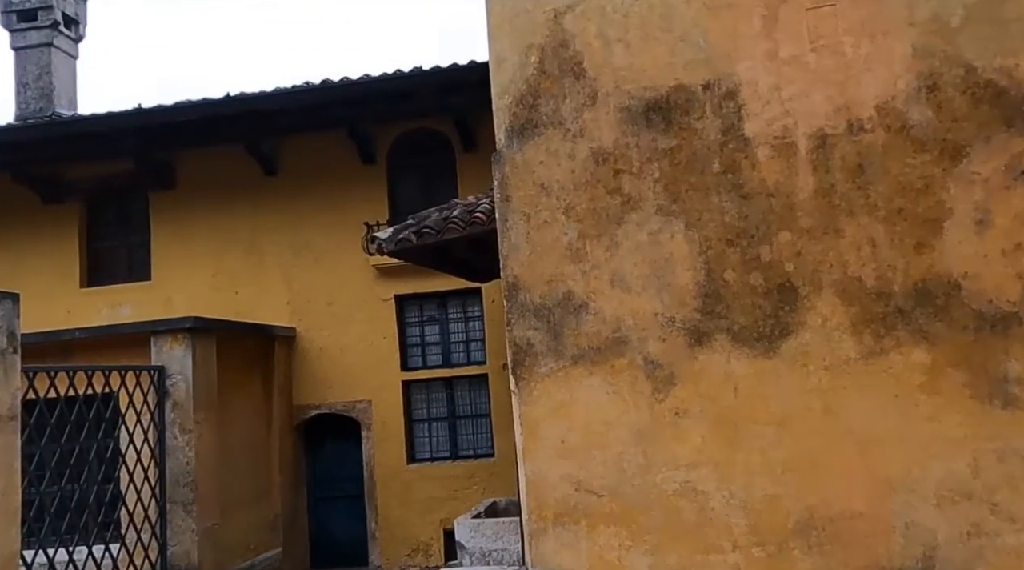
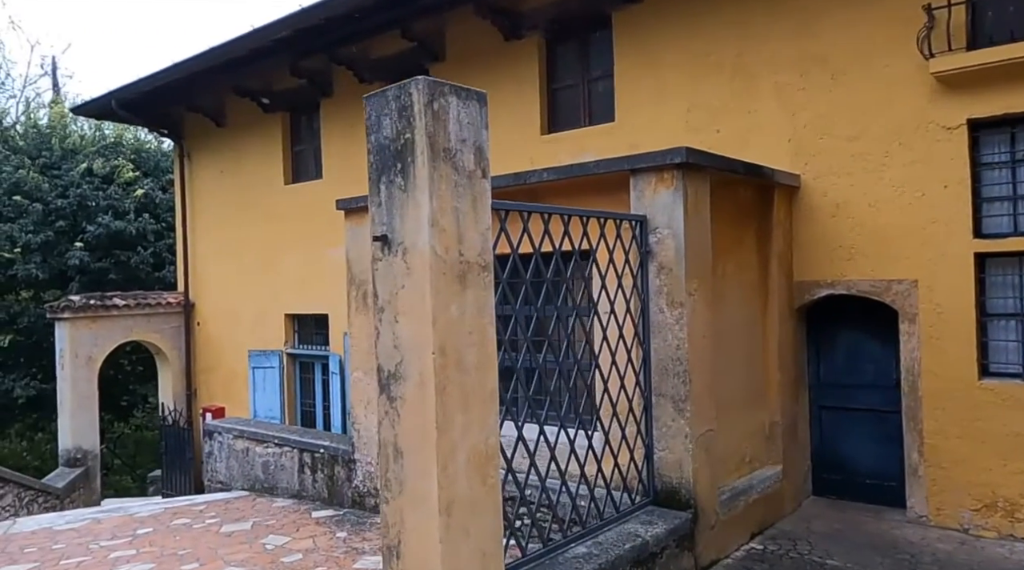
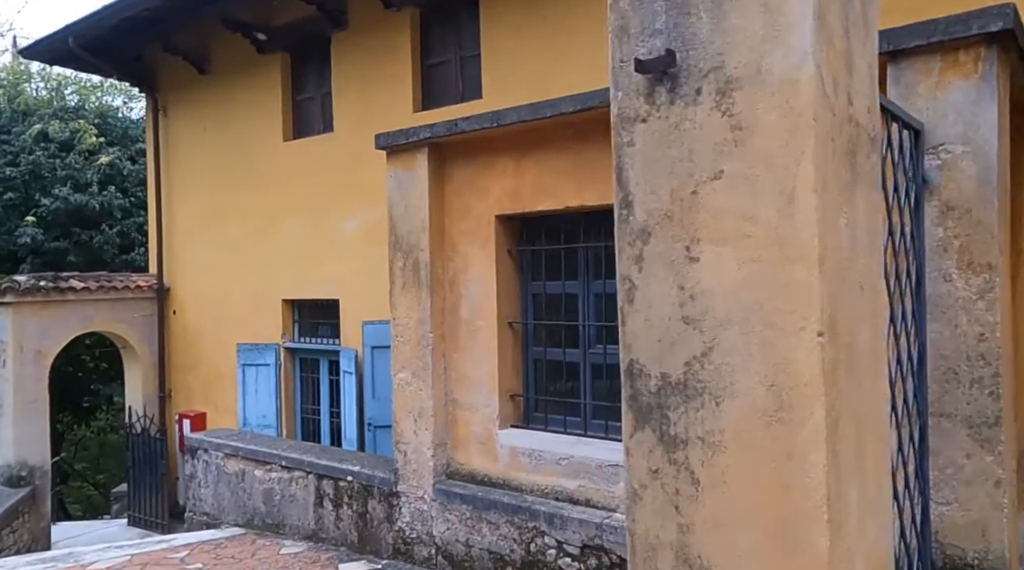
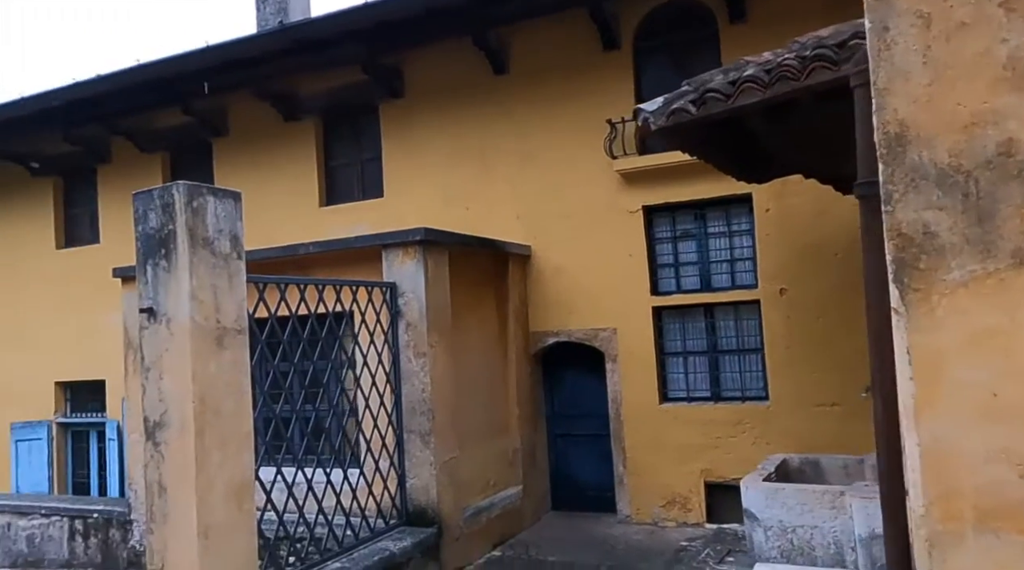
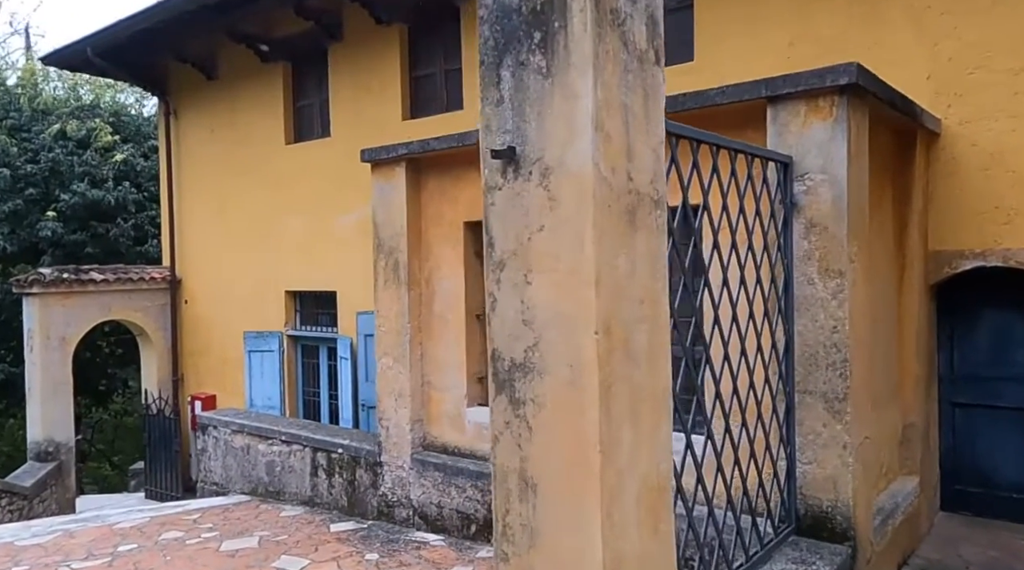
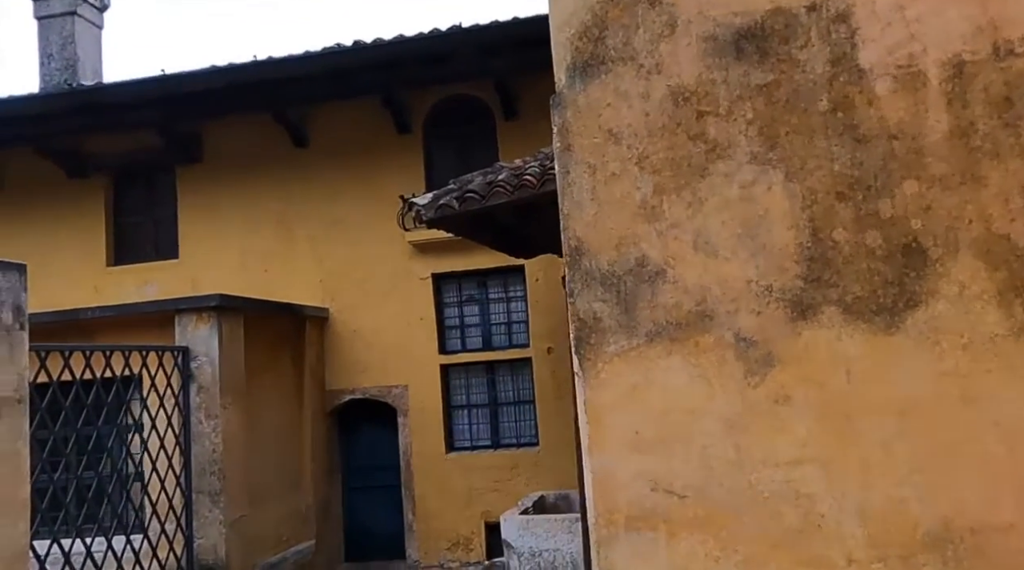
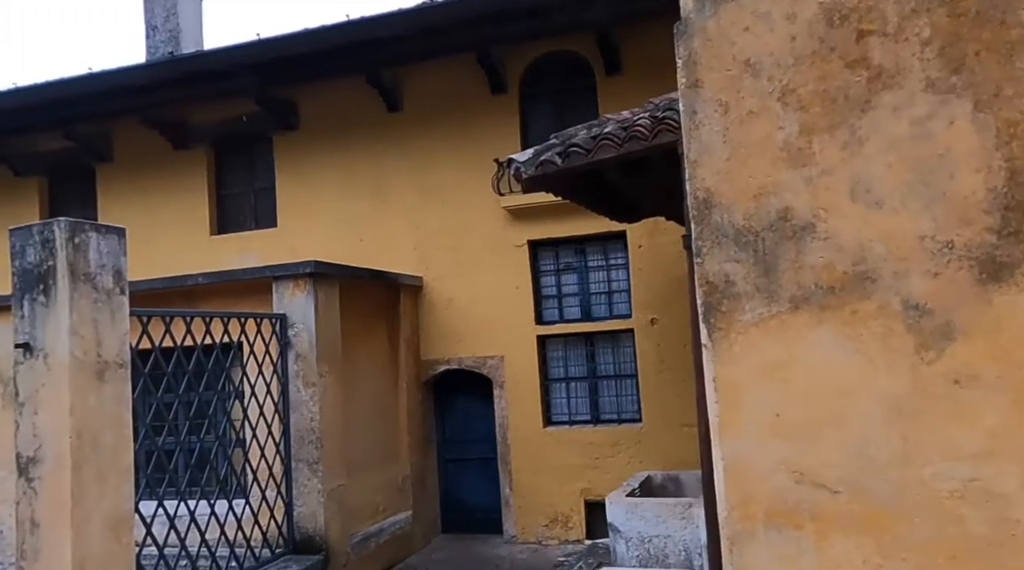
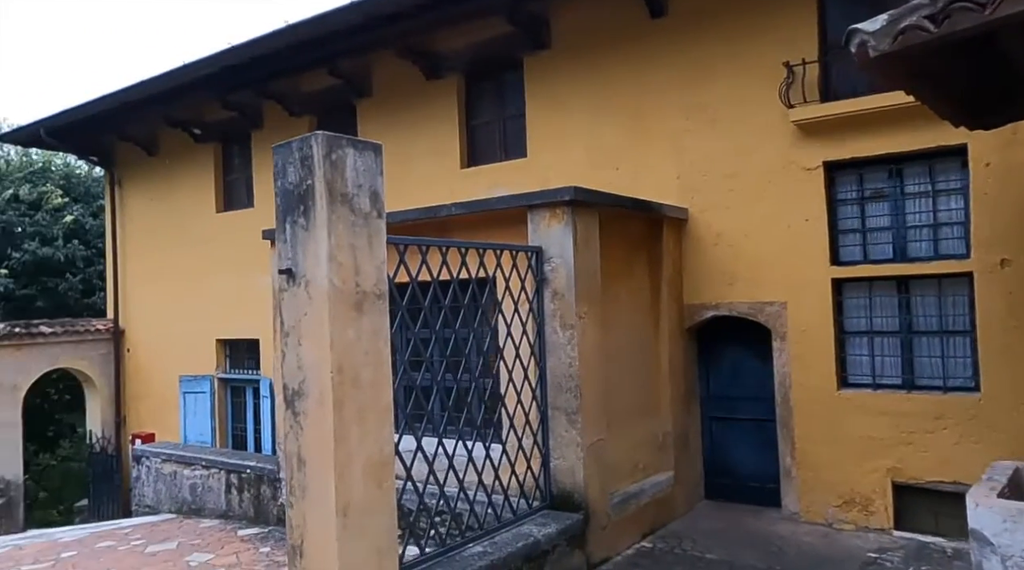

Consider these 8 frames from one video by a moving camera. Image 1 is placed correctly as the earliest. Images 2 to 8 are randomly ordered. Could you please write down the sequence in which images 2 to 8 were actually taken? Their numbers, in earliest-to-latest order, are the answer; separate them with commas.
6, 7, 4, 8, 2, 5, 3
